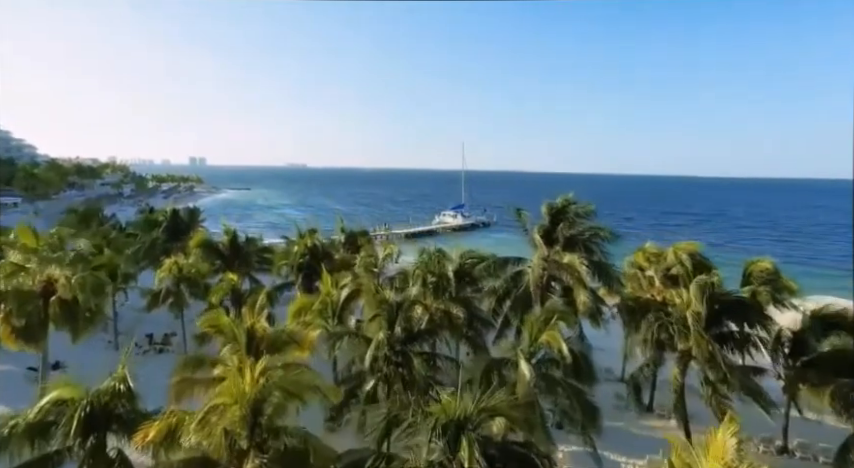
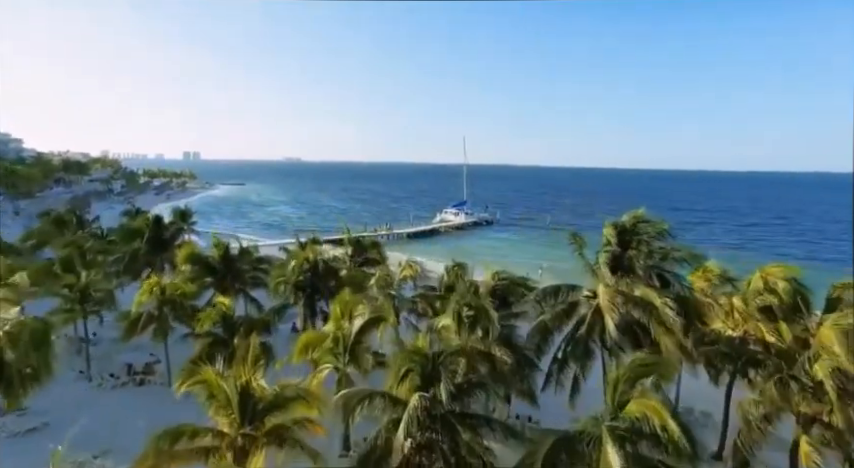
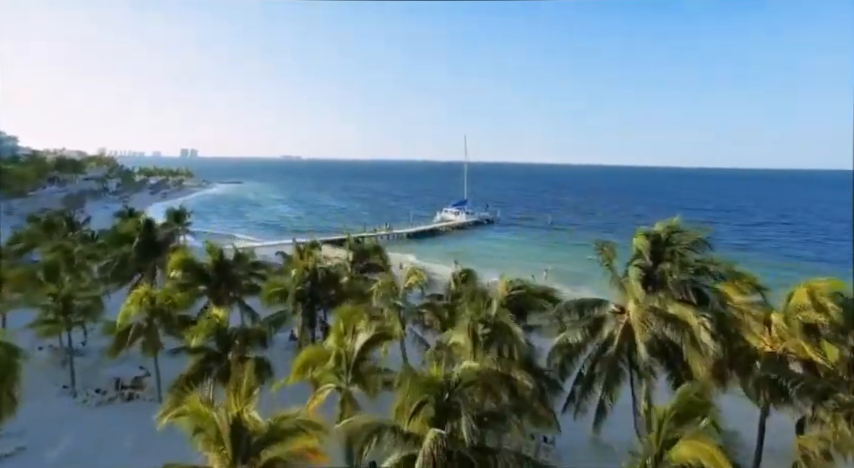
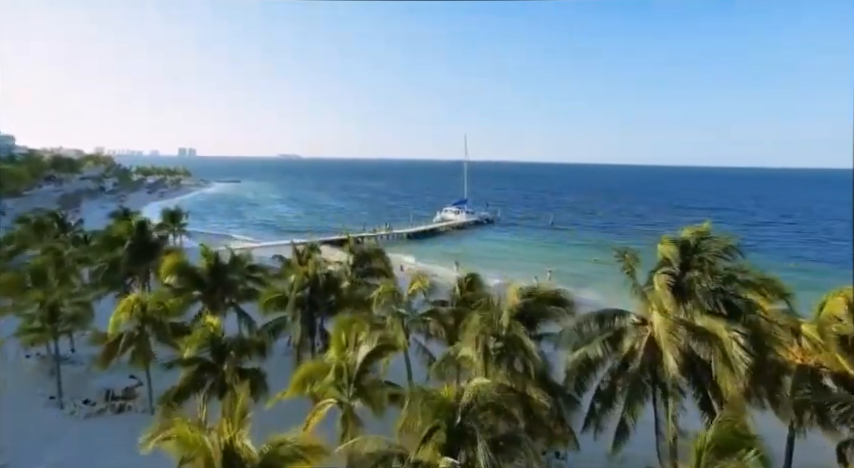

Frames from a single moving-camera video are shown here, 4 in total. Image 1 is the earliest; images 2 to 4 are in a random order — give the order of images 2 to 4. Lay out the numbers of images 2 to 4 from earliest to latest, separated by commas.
2, 3, 4
